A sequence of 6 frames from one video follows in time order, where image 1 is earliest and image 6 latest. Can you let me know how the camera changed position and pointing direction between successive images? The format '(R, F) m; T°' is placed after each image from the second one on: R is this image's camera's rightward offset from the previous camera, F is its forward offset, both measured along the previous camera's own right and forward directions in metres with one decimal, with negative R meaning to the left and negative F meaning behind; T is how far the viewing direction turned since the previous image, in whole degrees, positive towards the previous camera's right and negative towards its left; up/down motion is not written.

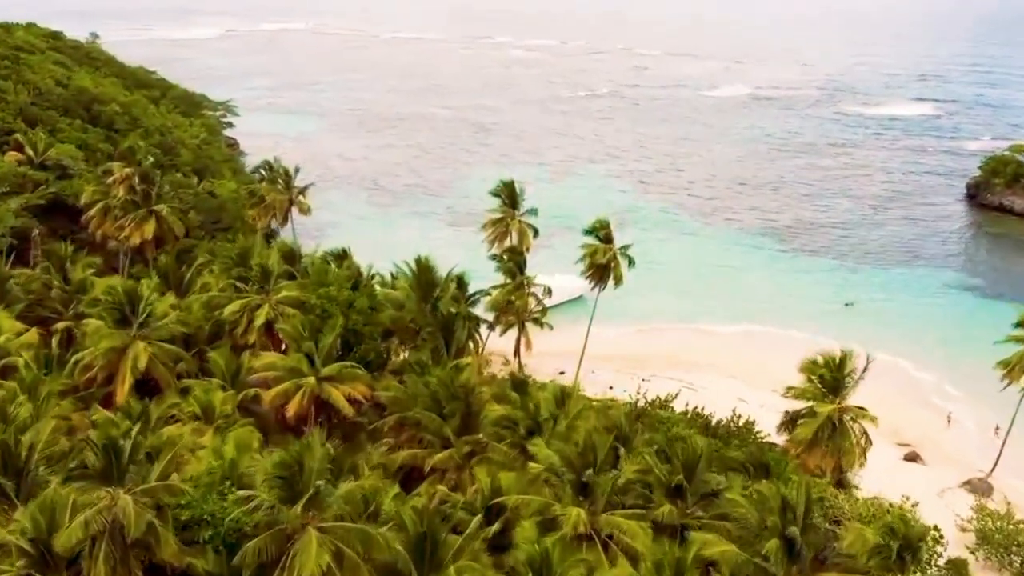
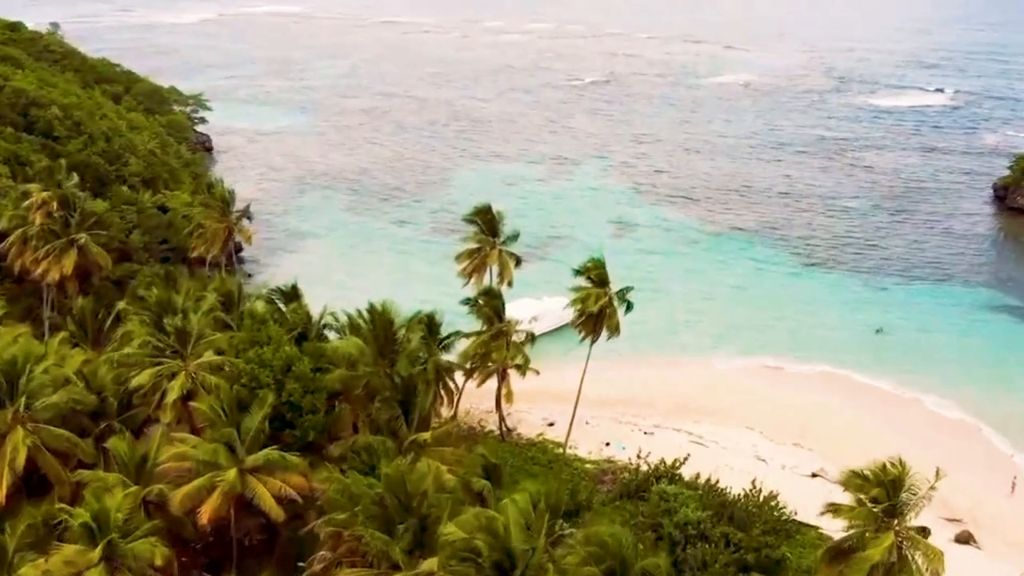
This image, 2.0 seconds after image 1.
(+0.7, +5.1) m; 0°
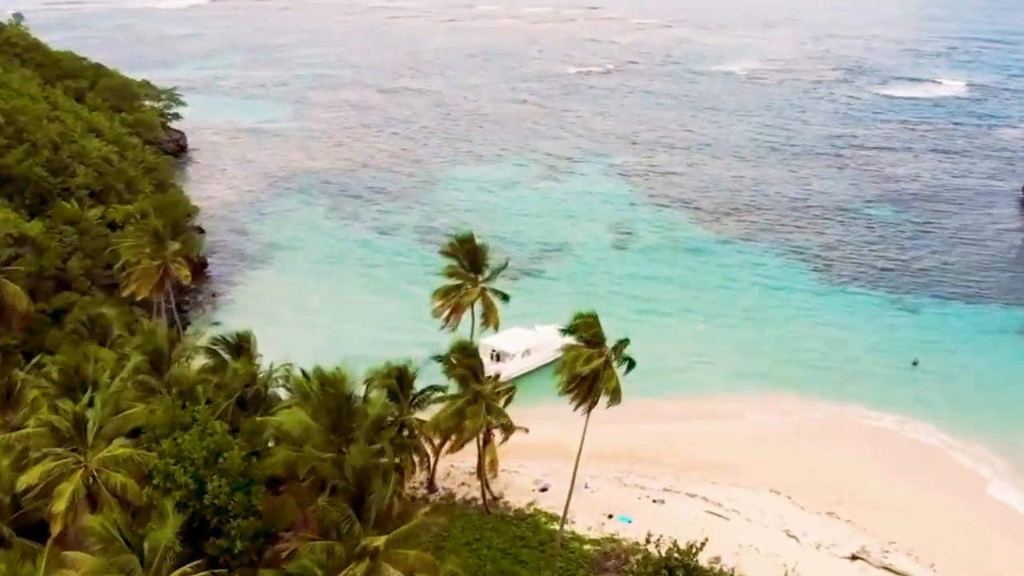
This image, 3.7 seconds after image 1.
(+0.4, +4.7) m; 0°
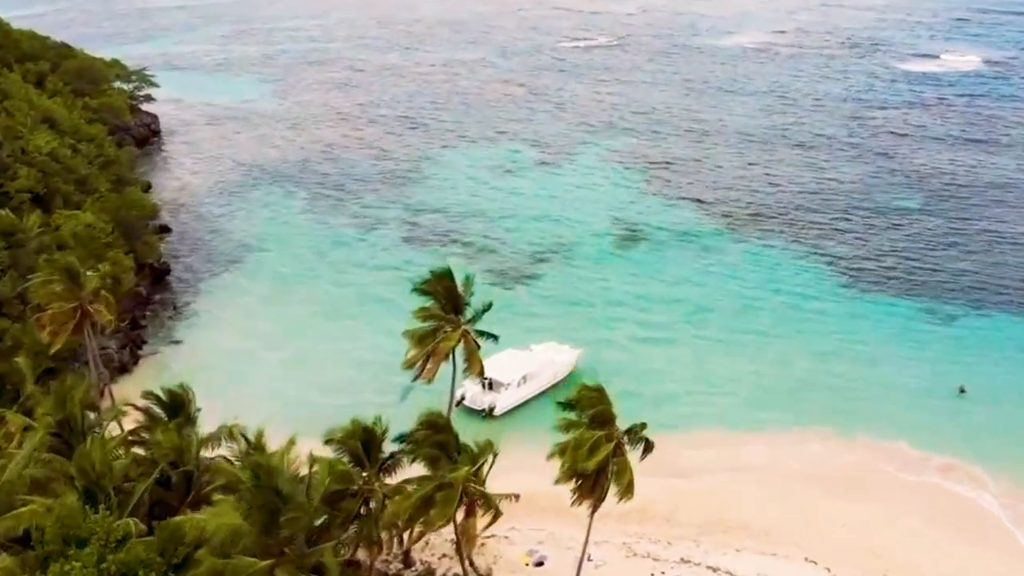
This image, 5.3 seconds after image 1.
(+0.2, +4.4) m; 0°
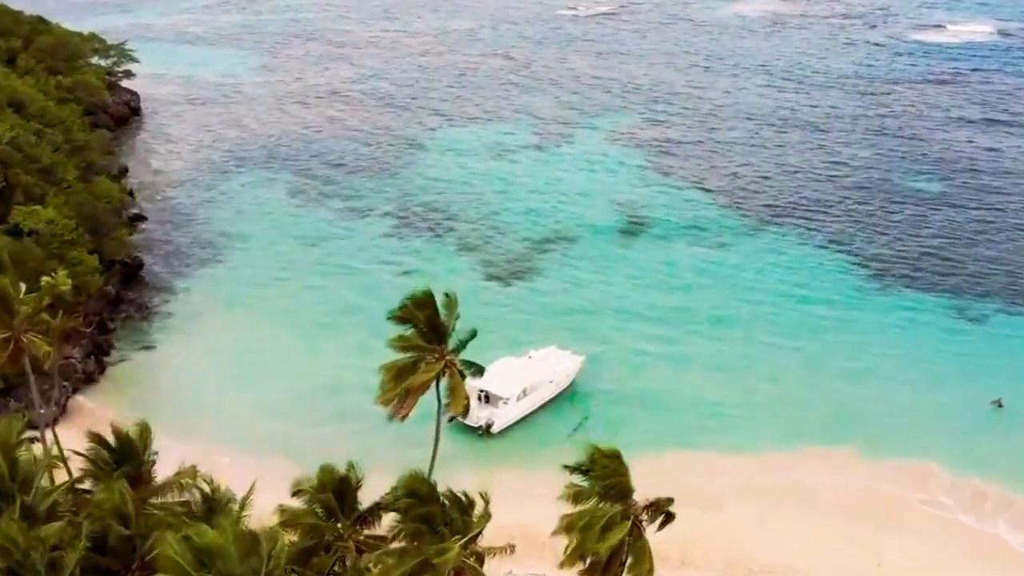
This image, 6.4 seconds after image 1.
(0.0, +2.9) m; 0°
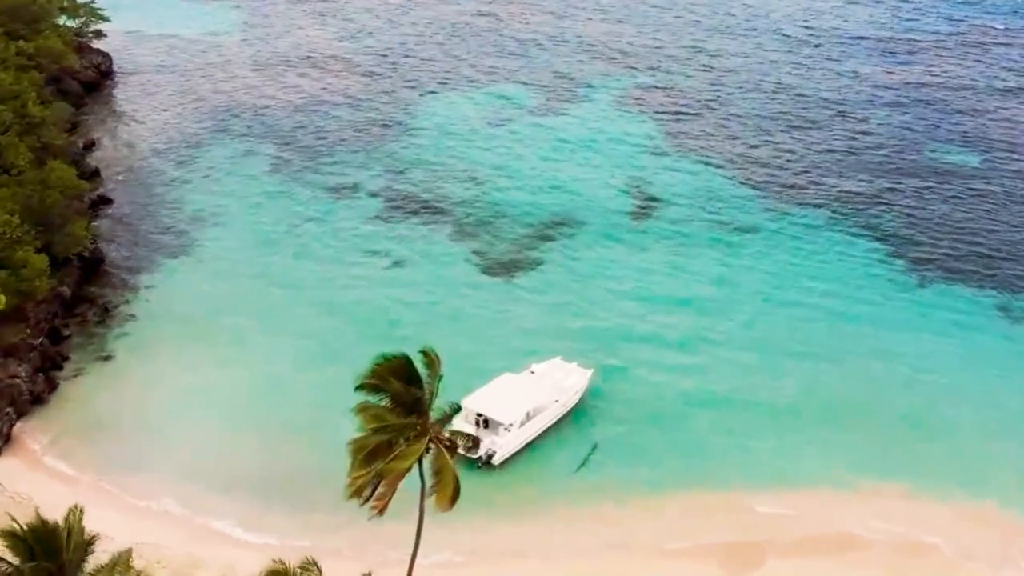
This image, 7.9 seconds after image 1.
(-0.1, +3.8) m; 0°
